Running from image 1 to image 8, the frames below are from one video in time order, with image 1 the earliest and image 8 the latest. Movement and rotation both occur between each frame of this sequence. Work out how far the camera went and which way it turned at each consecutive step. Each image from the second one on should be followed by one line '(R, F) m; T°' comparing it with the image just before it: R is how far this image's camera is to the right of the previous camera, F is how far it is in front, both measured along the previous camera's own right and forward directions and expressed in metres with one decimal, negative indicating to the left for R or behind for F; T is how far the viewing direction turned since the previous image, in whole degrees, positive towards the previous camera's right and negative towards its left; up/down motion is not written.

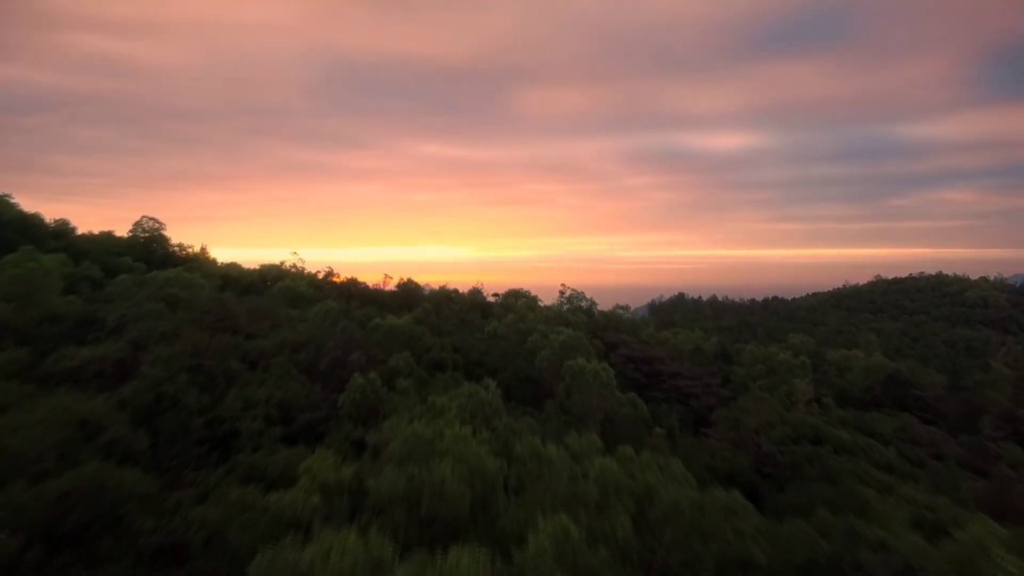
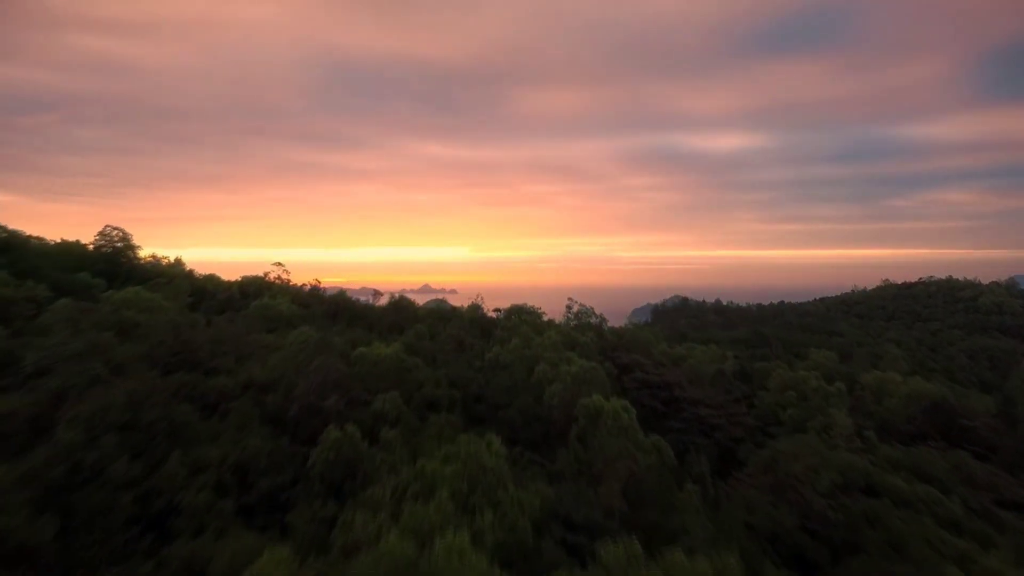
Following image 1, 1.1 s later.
(-0.1, +1.3) m; 0°
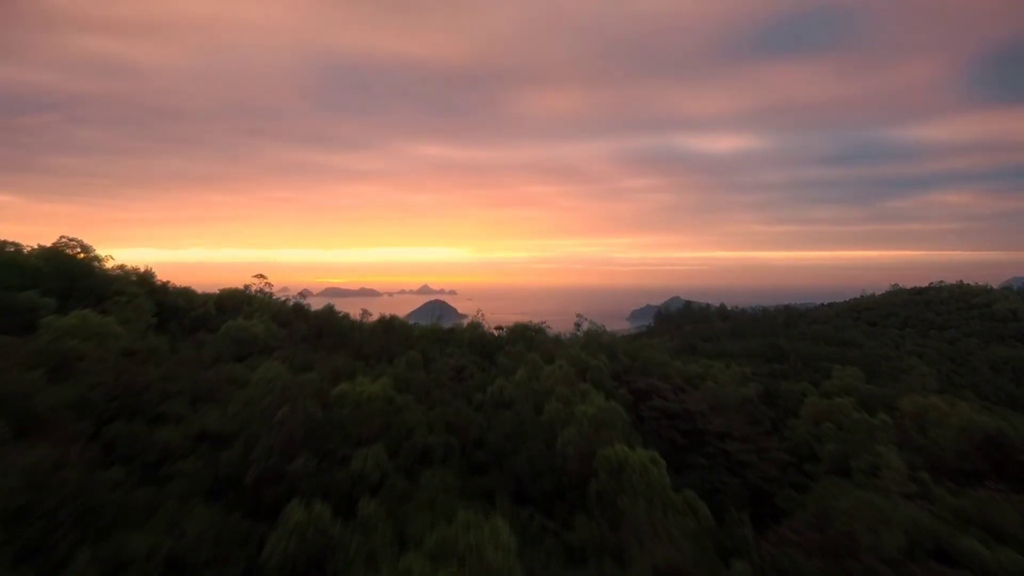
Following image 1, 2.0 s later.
(-0.1, +1.3) m; 0°
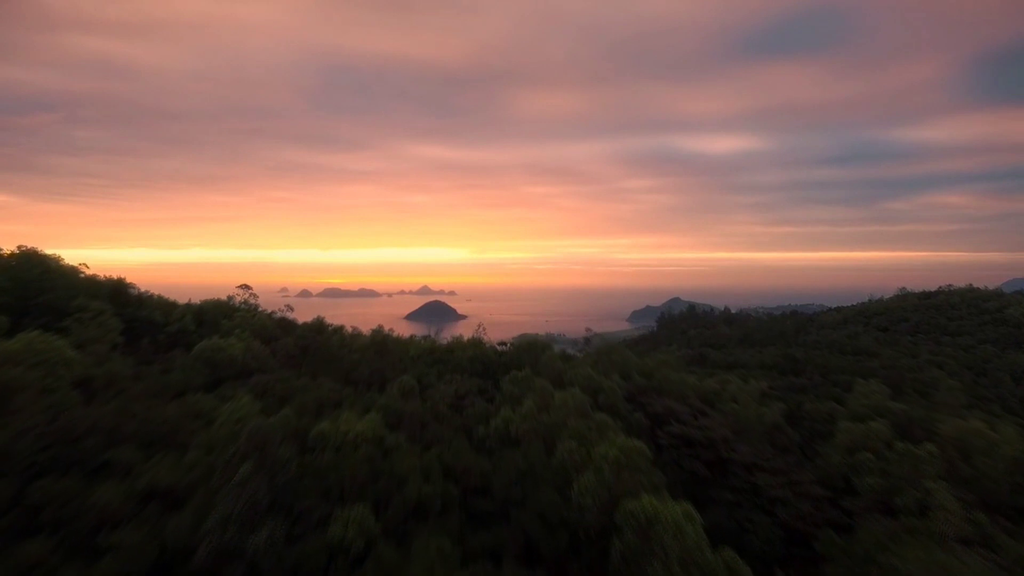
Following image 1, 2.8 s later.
(-0.1, +1.0) m; 0°
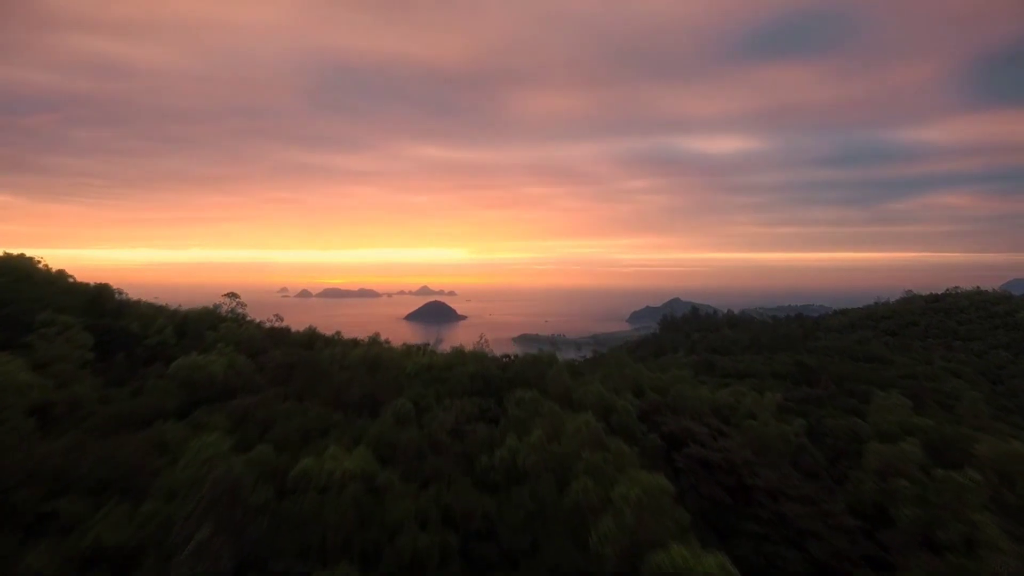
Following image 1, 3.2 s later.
(-0.1, +0.8) m; 0°
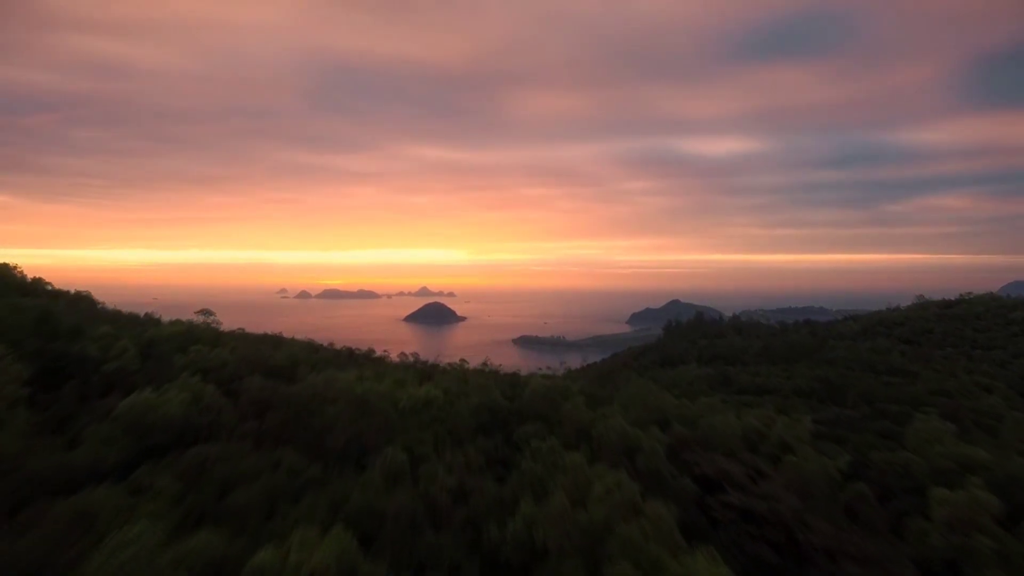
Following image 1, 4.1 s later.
(-0.2, +1.3) m; 0°
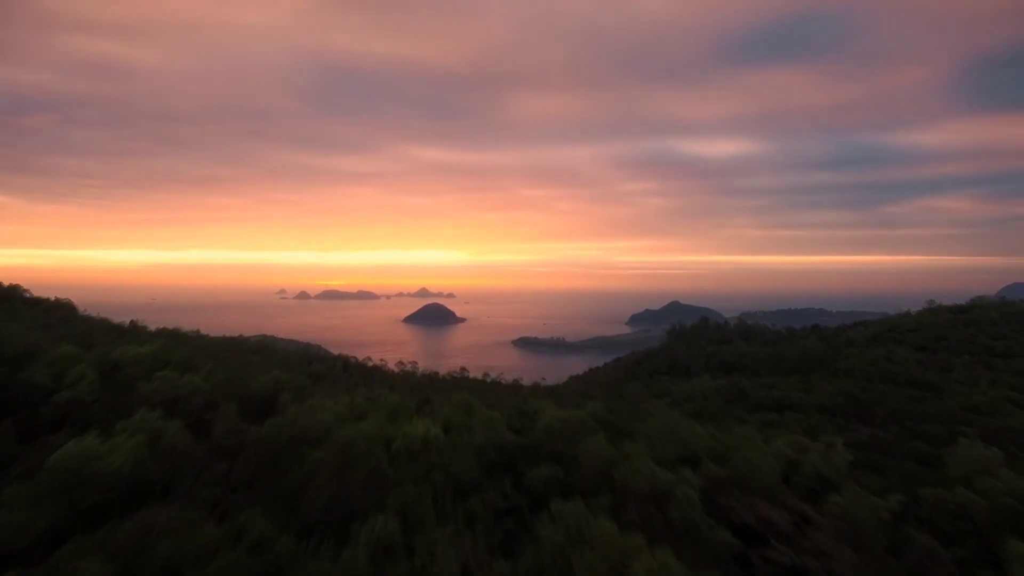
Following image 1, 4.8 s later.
(-0.2, +1.2) m; 0°
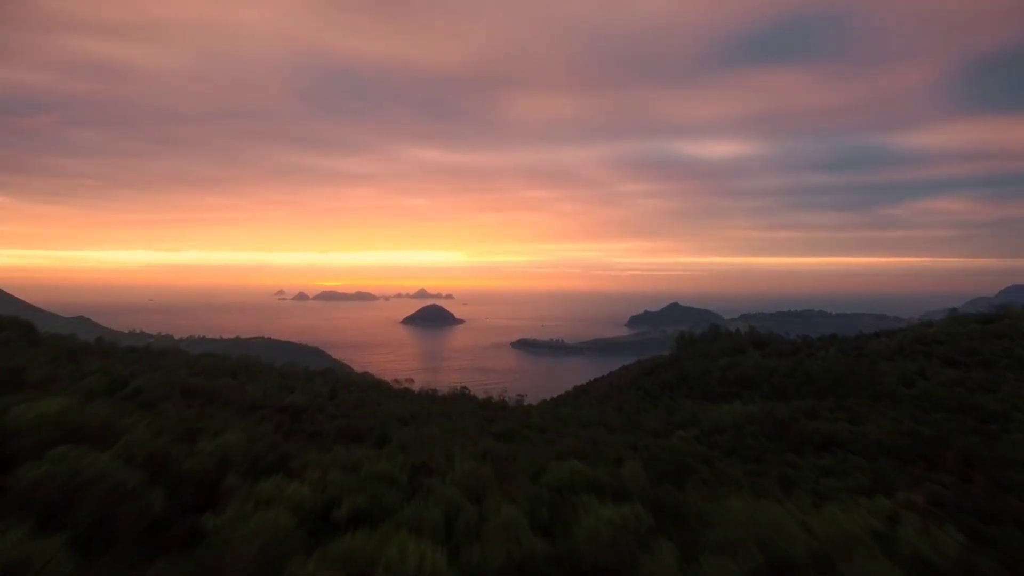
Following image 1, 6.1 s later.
(-0.3, +2.4) m; 0°
